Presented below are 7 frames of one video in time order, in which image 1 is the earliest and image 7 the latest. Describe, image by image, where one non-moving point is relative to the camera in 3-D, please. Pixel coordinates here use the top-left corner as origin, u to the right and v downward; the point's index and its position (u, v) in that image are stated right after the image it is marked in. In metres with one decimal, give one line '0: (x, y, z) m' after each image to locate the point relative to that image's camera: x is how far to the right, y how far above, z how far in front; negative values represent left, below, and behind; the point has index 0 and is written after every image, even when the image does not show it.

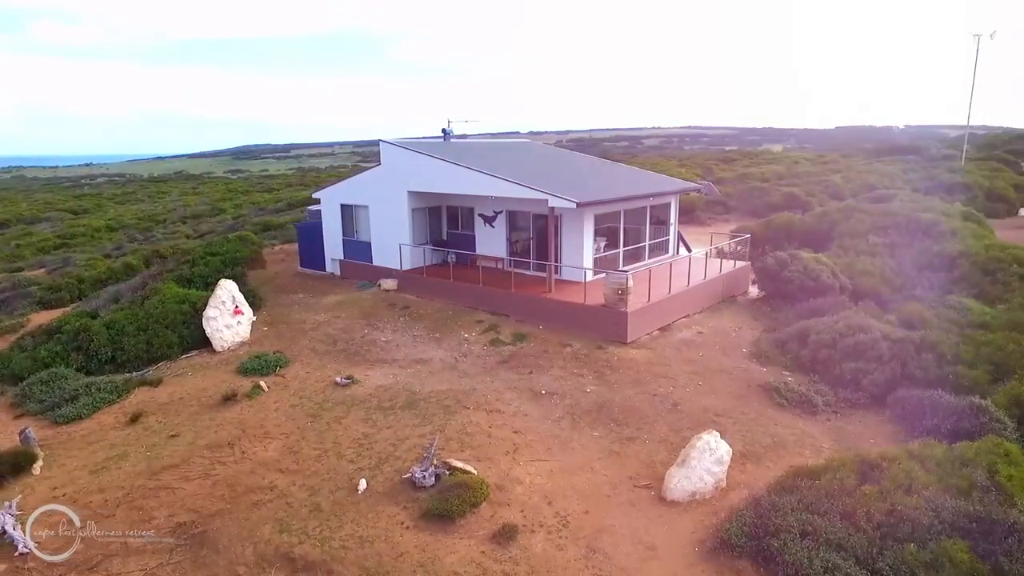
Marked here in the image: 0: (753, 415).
0: (+4.0, -2.1, +10.6) m
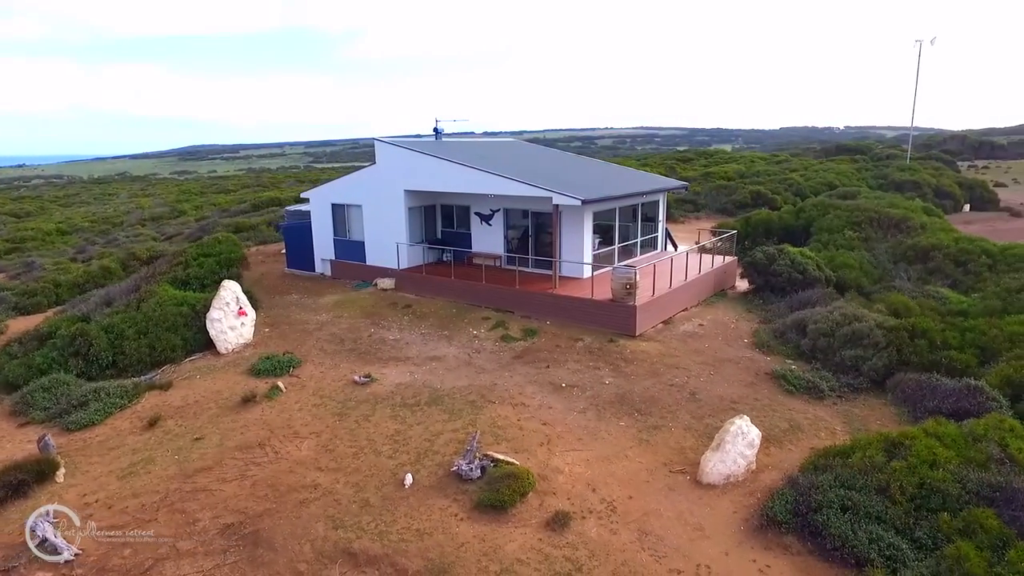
0: (+4.4, -2.0, +11.1) m
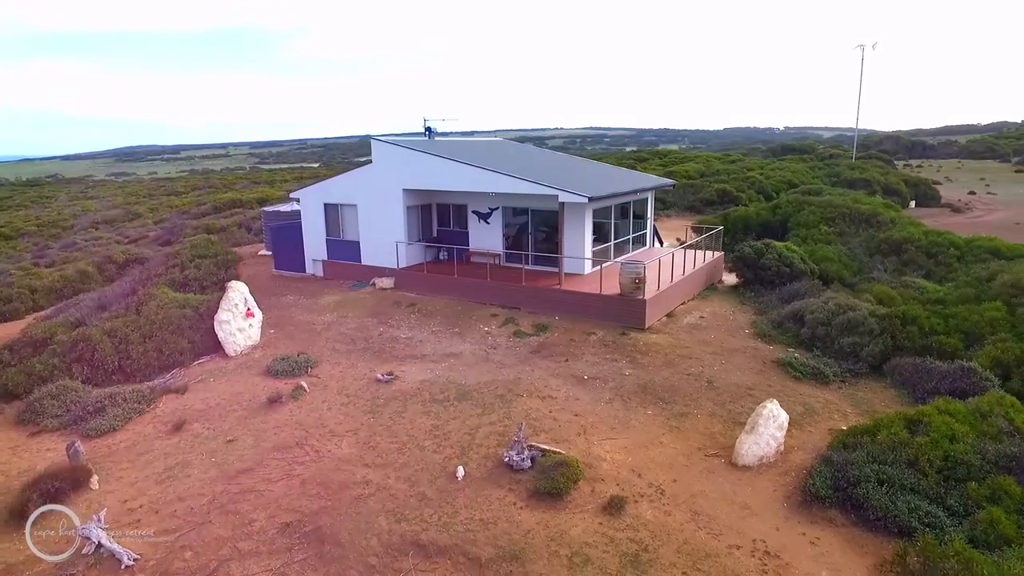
0: (+4.9, -1.8, +11.6) m
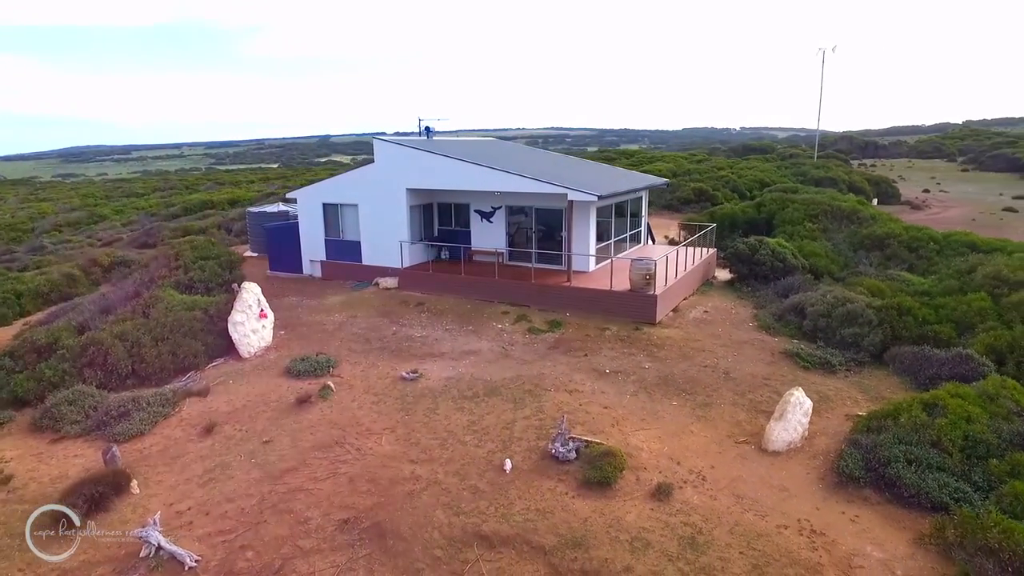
0: (+5.3, -1.7, +12.1) m
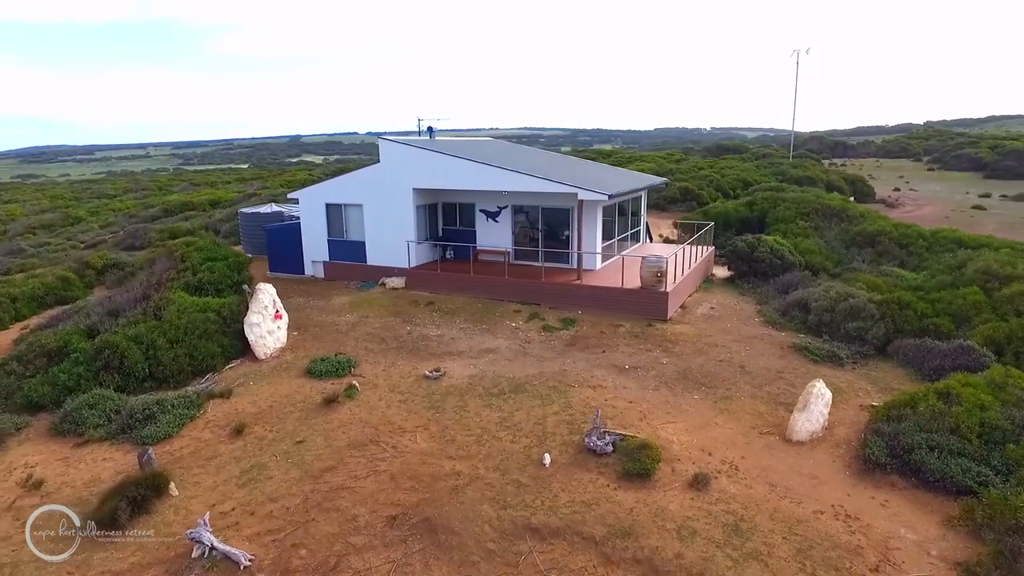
0: (+5.7, -1.6, +12.5) m
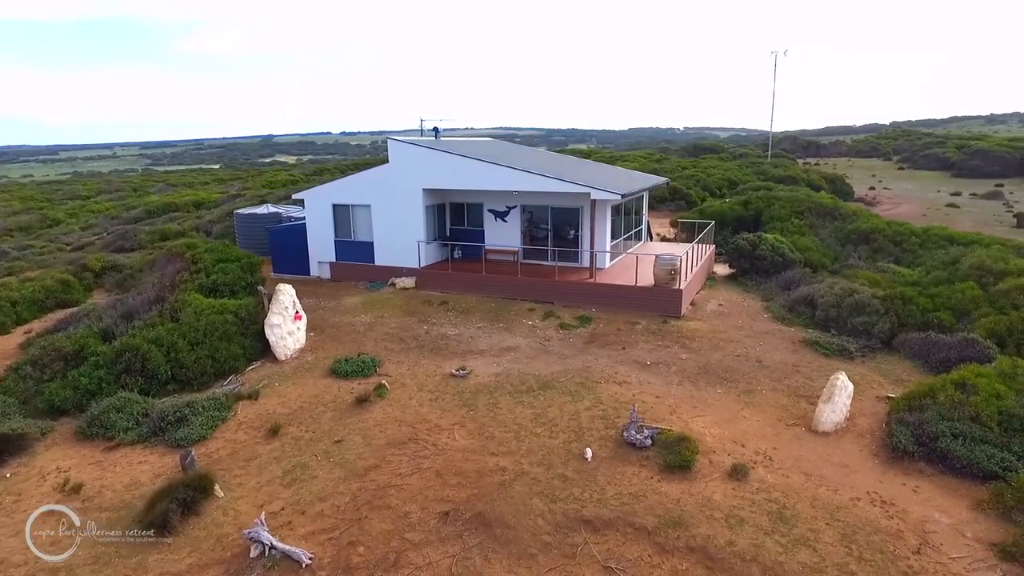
0: (+6.2, -1.5, +12.9) m
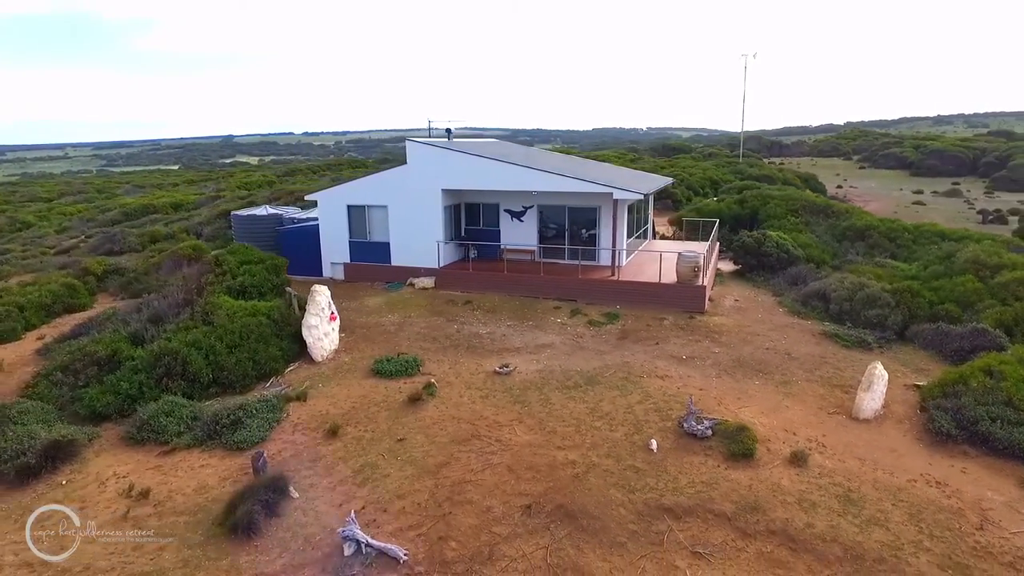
0: (+6.9, -1.4, +13.4) m
